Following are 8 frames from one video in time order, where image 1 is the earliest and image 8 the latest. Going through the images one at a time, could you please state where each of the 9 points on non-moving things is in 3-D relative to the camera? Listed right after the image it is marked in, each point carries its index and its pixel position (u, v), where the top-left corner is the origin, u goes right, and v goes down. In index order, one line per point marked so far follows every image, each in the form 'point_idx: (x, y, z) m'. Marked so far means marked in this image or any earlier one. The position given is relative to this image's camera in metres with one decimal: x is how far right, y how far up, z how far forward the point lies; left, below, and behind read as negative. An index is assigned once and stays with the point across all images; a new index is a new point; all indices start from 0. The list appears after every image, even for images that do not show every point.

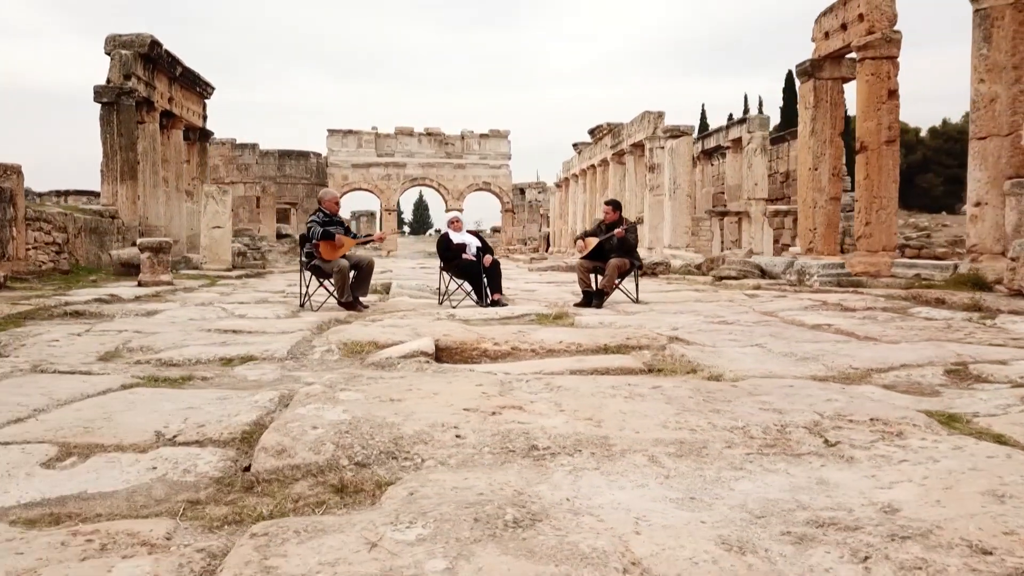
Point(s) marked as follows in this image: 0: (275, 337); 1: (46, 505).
0: (-1.0, -0.2, +3.5) m
1: (-0.8, -0.4, +1.4) m
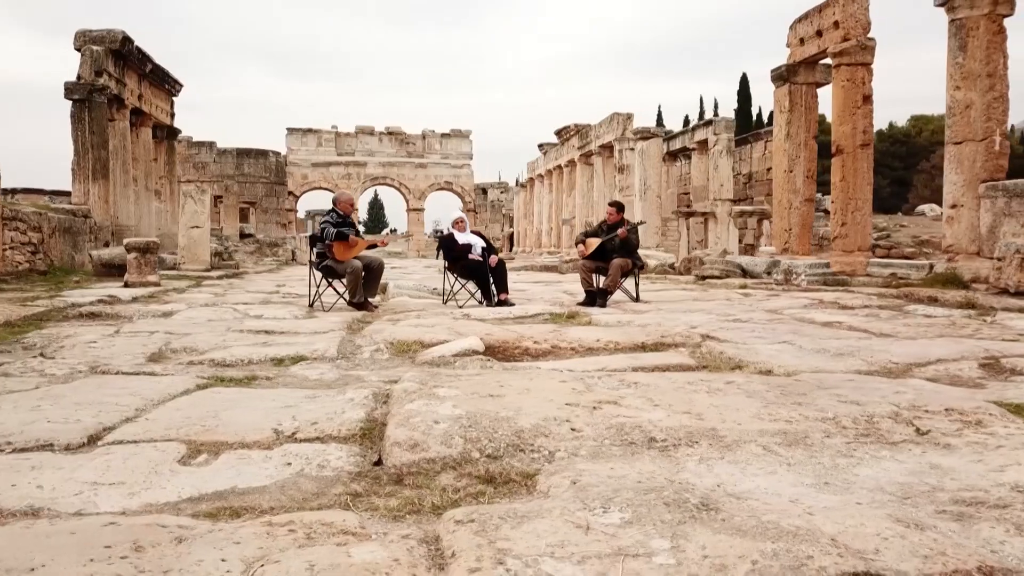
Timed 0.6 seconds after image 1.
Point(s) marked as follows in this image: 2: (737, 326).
0: (-0.9, -0.2, +3.5) m
1: (-0.5, -0.4, +1.5) m
2: (+1.1, -0.2, +4.1) m
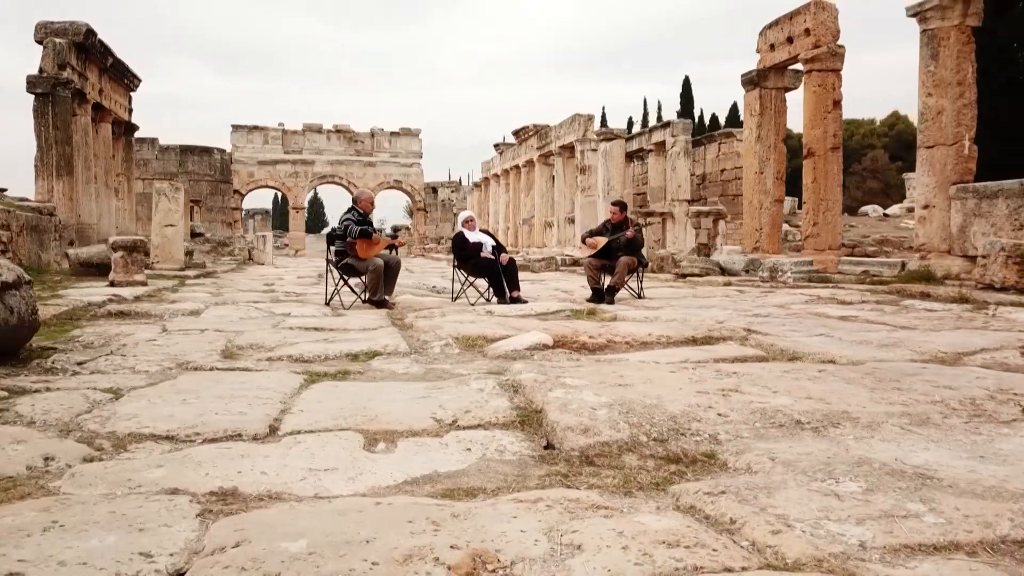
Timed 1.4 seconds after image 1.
0: (-0.6, -0.2, +3.6) m
1: (-0.2, -0.4, +1.5) m
2: (+1.3, -0.2, +4.3) m
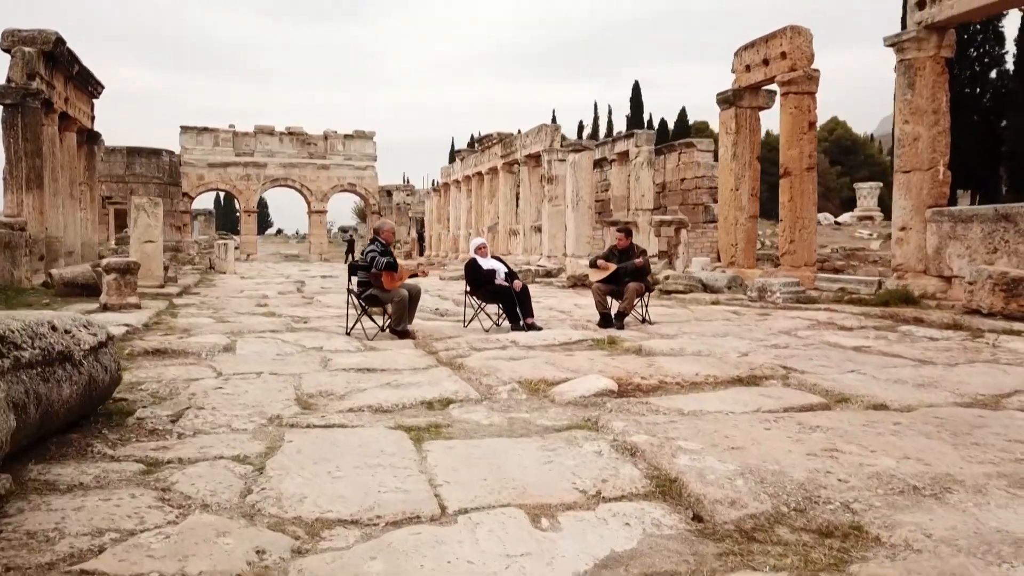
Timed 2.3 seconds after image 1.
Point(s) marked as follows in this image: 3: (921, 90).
0: (-0.4, -0.4, +3.7) m
1: (+0.2, -0.6, +1.6) m
2: (+1.5, -0.4, +4.5) m
3: (+3.9, +1.9, +7.8) m
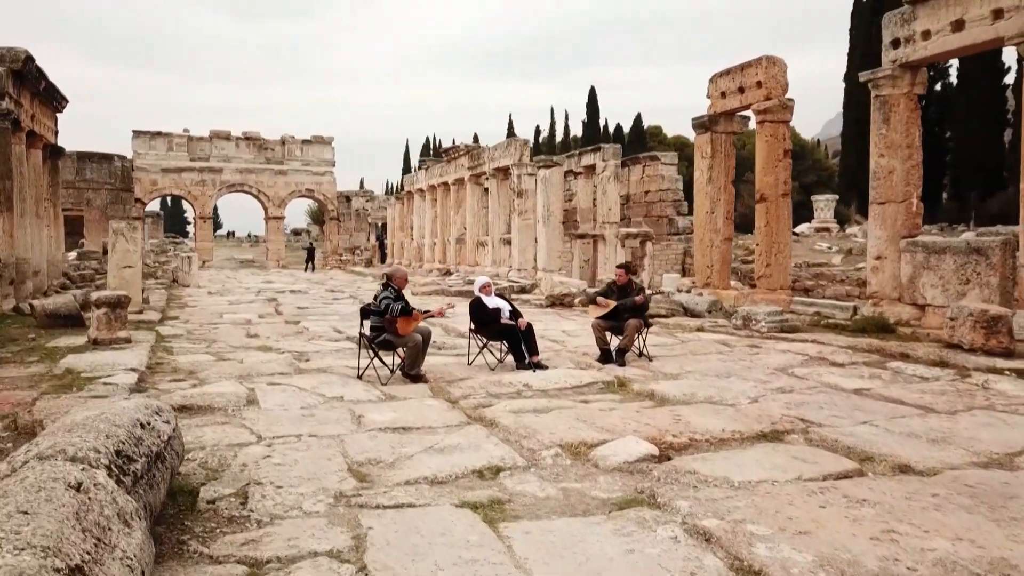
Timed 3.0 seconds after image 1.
0: (-0.2, -0.7, +3.7) m
1: (+0.5, -0.8, +1.8) m
2: (+1.6, -0.6, +4.7) m
3: (+3.8, +1.6, +8.1) m
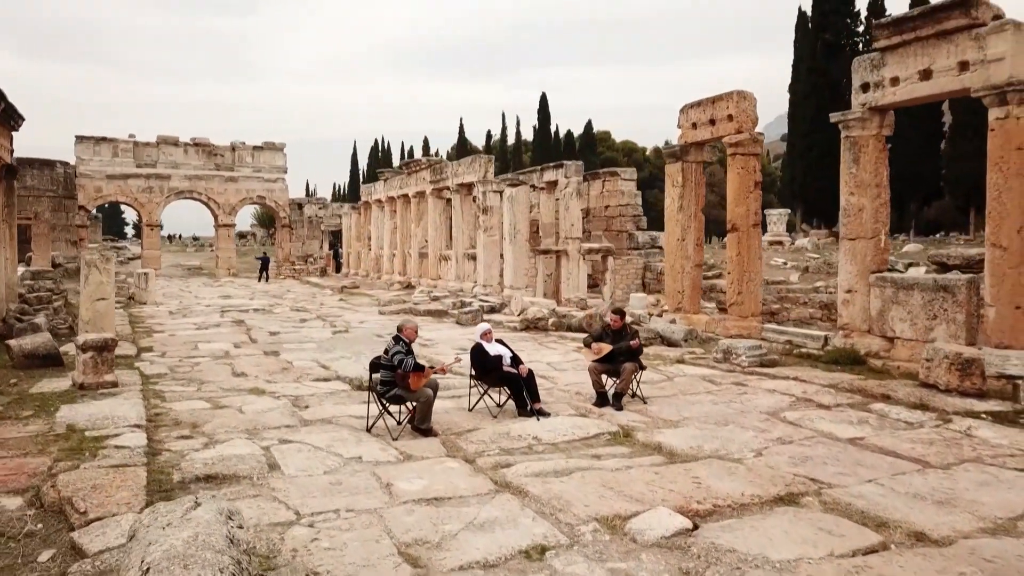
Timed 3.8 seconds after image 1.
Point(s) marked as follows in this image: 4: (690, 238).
0: (-0.1, -1.0, +3.8) m
1: (+0.8, -1.2, +1.9) m
2: (+1.7, -1.0, +4.9) m
3: (+3.7, +1.3, +8.5) m
4: (+2.5, +0.7, +11.2) m
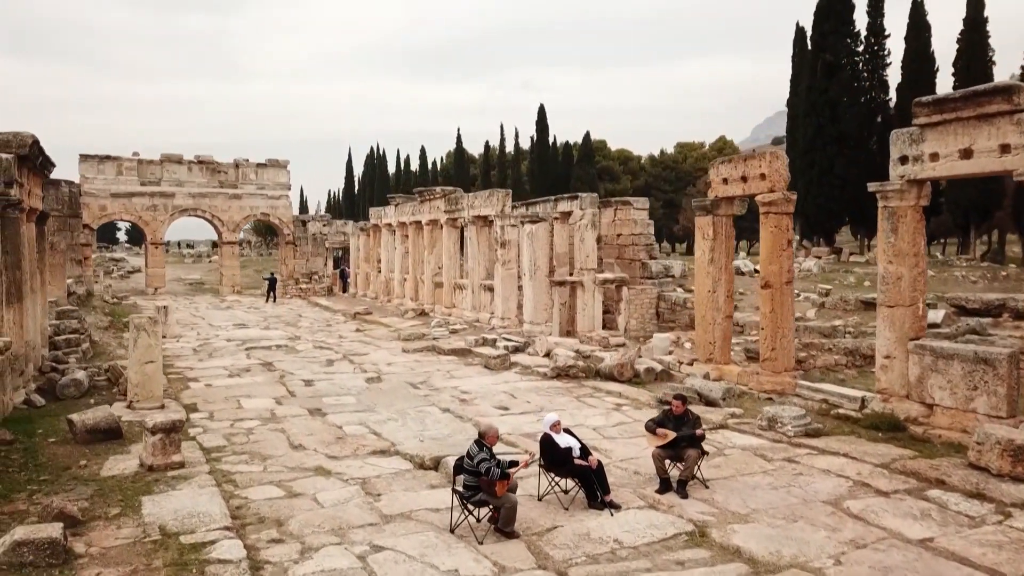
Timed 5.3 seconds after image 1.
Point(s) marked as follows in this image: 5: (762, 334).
0: (+0.5, -1.7, +4.0) m
1: (+1.3, -1.9, +2.1) m
2: (+2.2, -1.7, +5.1) m
3: (+4.2, +0.6, +8.7) m
4: (+2.9, 0.0, +11.4) m
5: (+3.3, -0.6, +10.6) m
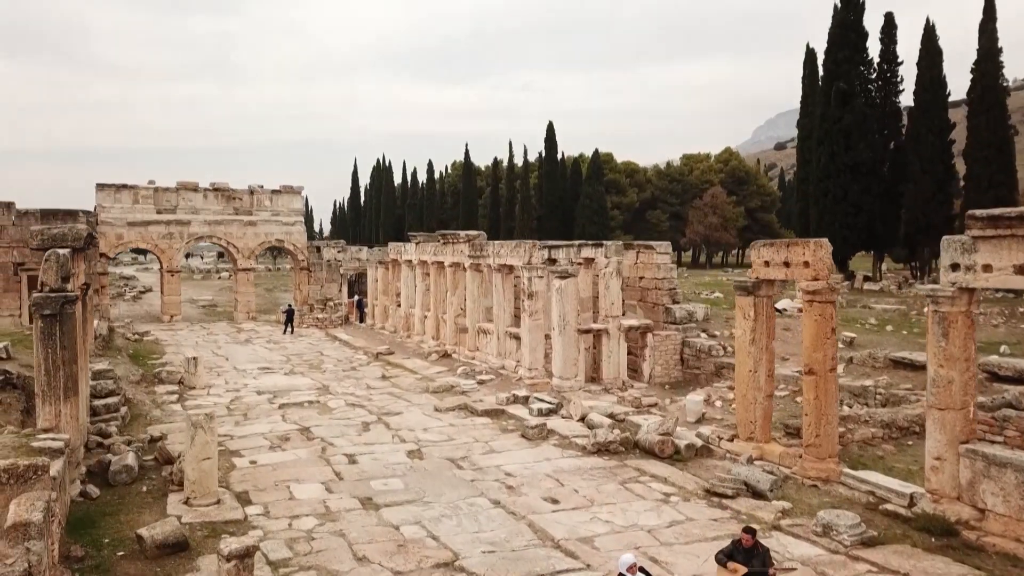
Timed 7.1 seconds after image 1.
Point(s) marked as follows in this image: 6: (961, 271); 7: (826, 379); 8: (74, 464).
0: (+1.1, -2.9, +4.1) m
1: (+1.9, -3.0, +2.2) m
2: (+2.8, -2.8, +5.2) m
3: (+4.8, -0.6, +8.8) m
4: (+3.6, -1.2, +11.5) m
5: (+3.9, -1.7, +10.7) m
6: (+4.8, +0.2, +8.6) m
7: (+4.1, -1.2, +10.5) m
8: (-5.5, -2.2, +10.2) m
